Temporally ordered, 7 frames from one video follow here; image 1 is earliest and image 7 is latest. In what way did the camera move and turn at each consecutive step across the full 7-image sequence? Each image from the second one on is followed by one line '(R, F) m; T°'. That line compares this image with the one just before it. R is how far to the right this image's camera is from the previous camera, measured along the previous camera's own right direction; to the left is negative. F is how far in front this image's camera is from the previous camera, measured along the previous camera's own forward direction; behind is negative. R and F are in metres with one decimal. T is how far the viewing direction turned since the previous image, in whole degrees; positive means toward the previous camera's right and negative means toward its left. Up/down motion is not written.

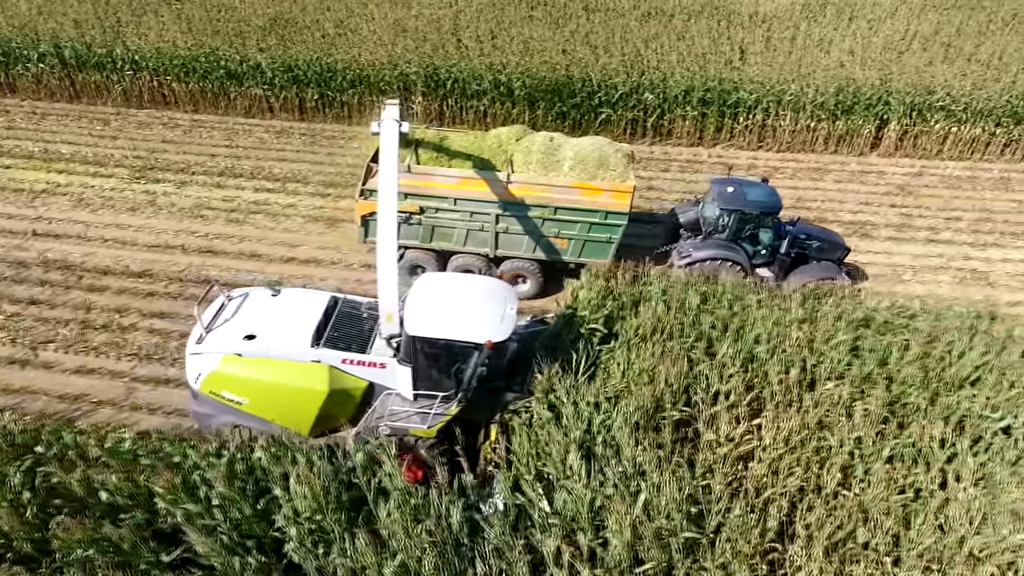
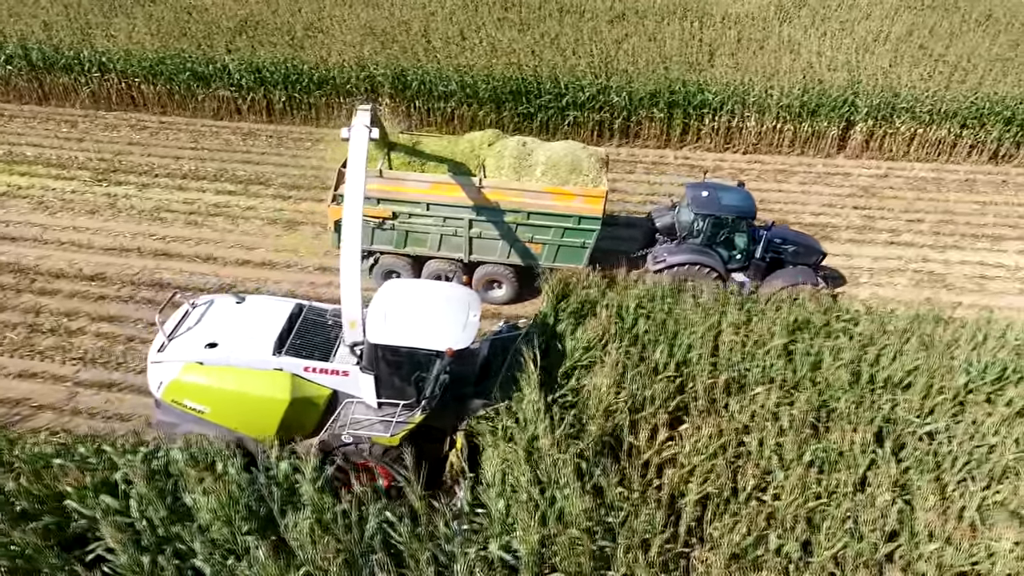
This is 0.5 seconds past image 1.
(+0.6, 0.0) m; 0°
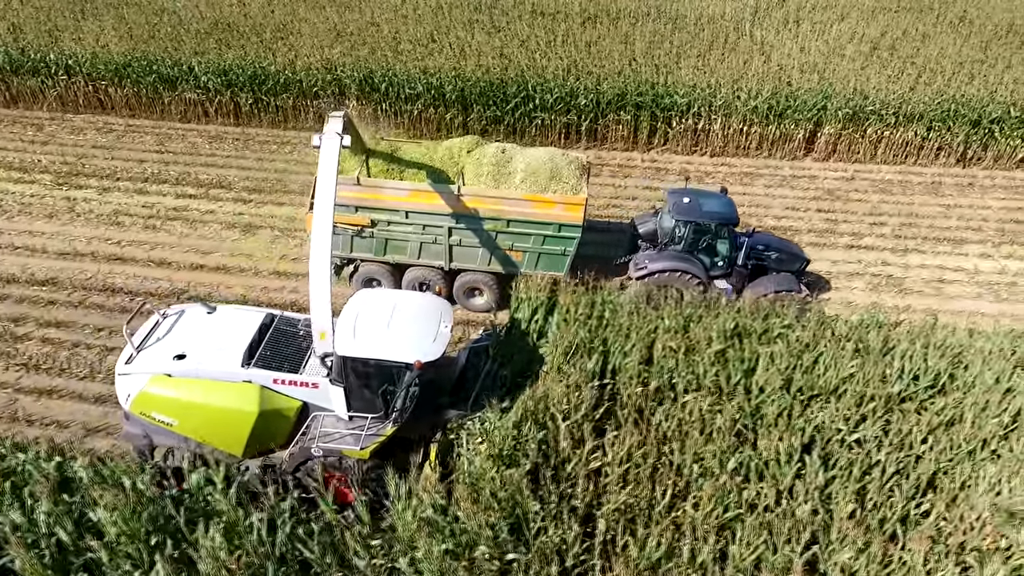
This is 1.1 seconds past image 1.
(+0.6, +0.1) m; 0°
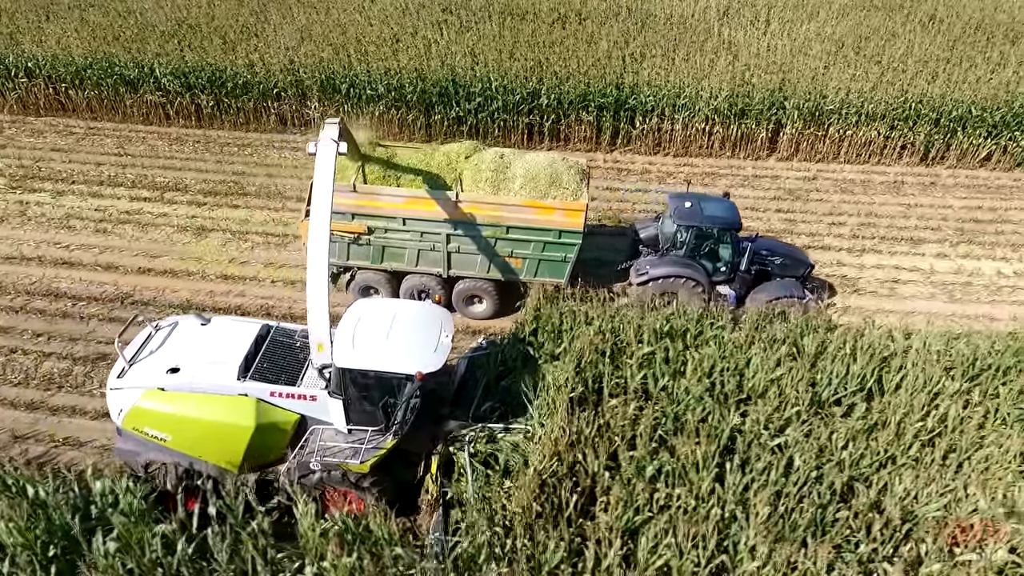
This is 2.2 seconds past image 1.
(+0.7, +0.1) m; 0°
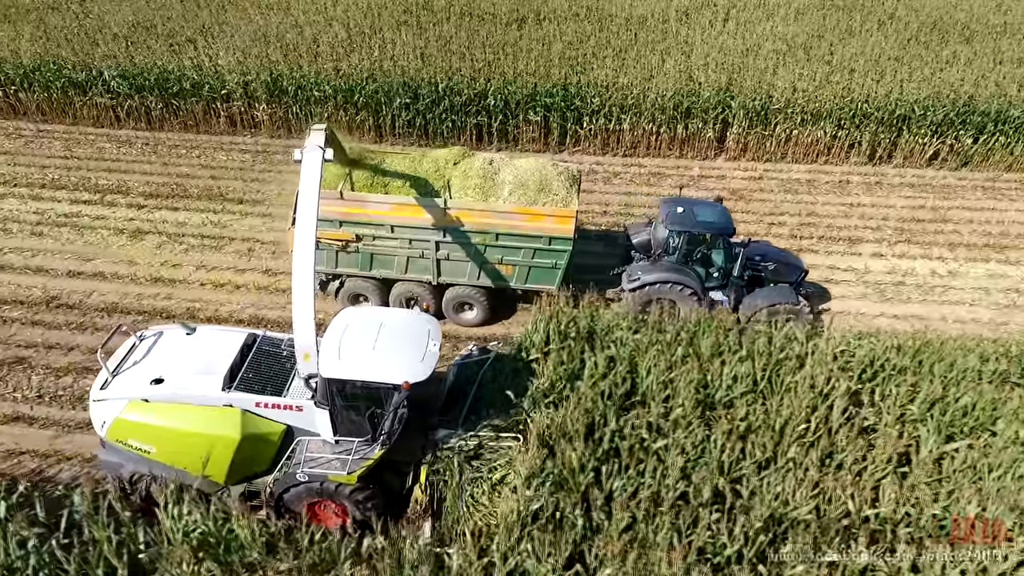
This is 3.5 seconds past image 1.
(+1.0, 0.0) m; 0°
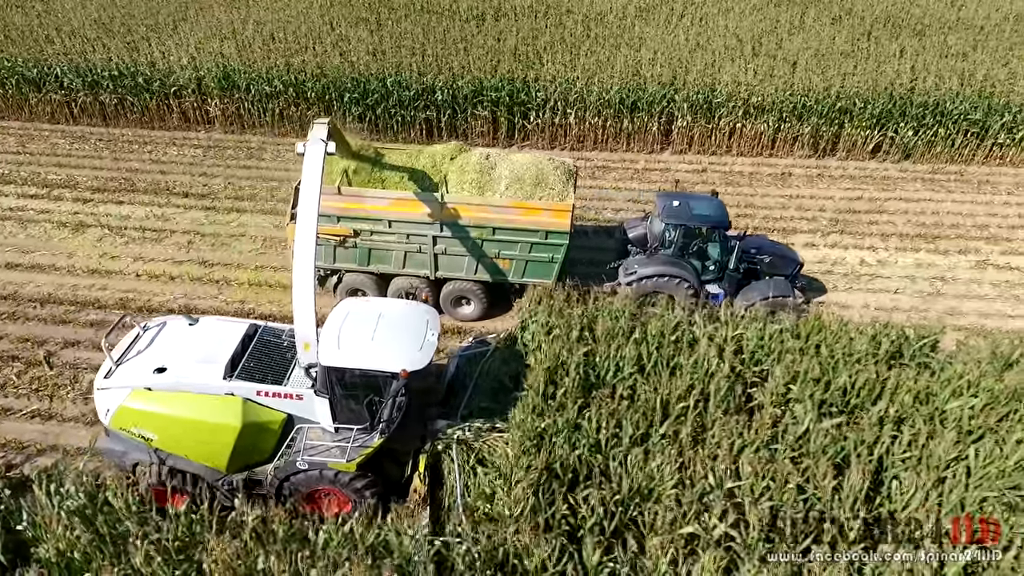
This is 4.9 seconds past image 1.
(+1.0, -0.1) m; 0°
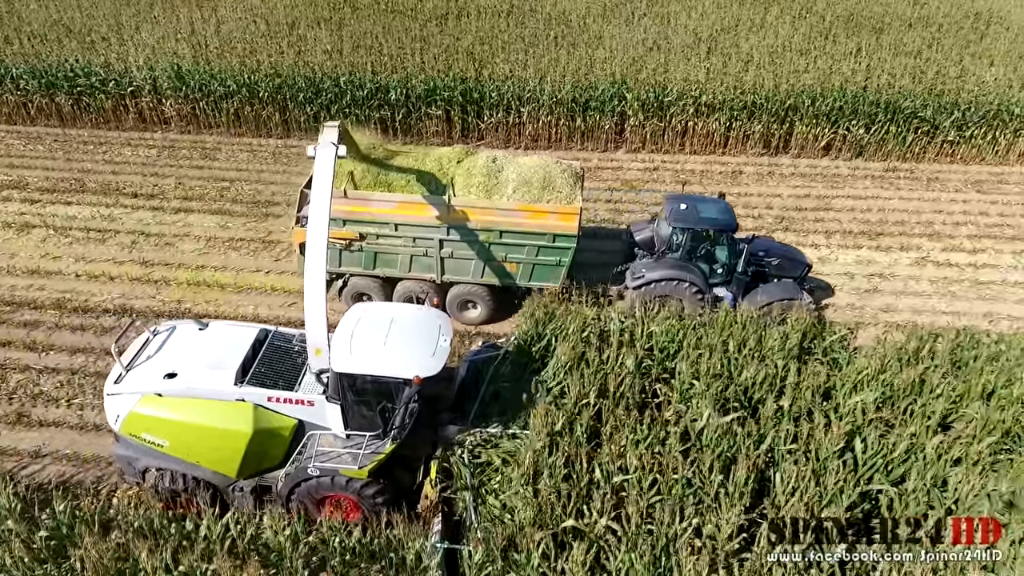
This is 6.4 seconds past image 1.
(+0.8, 0.0) m; 0°
